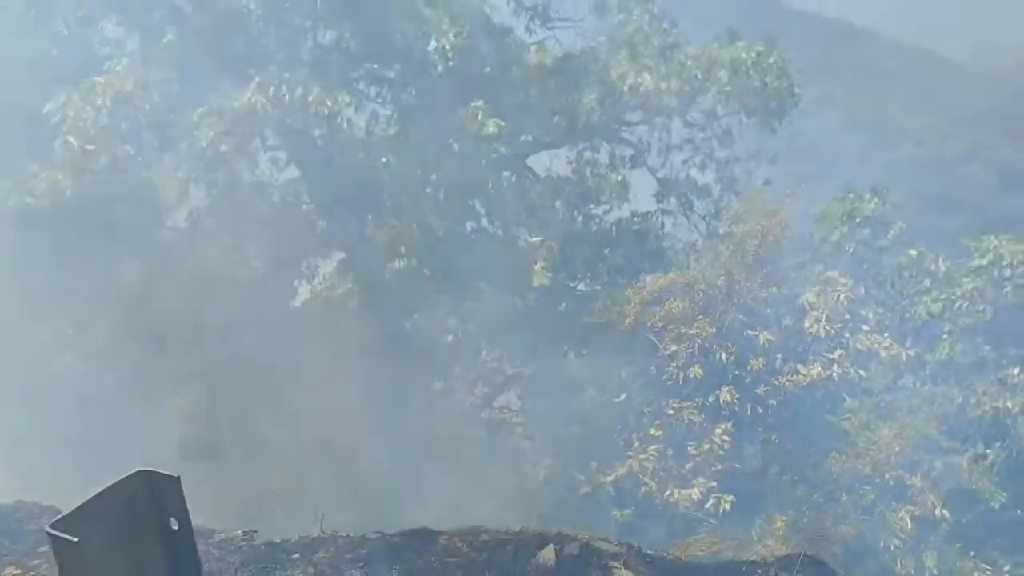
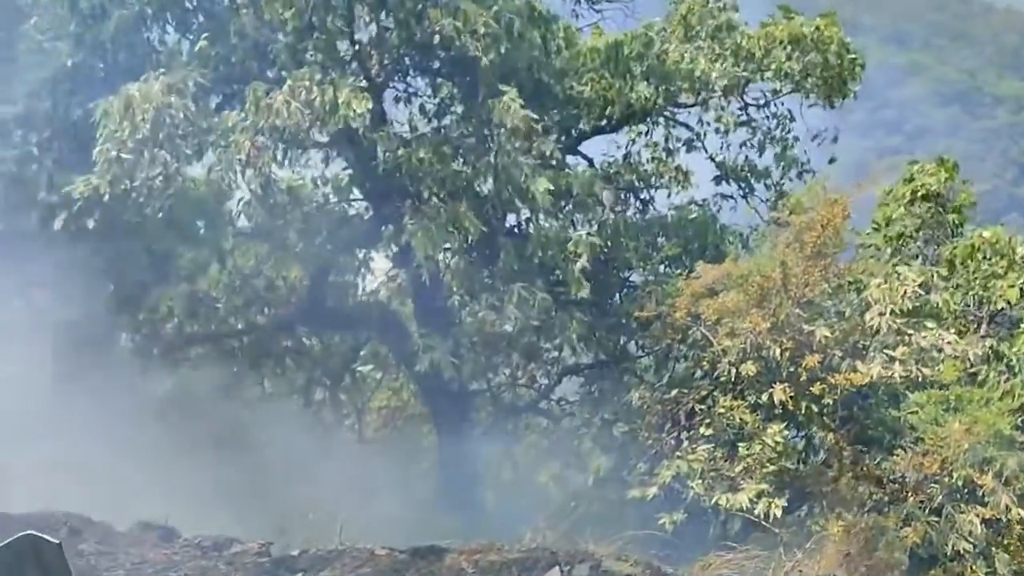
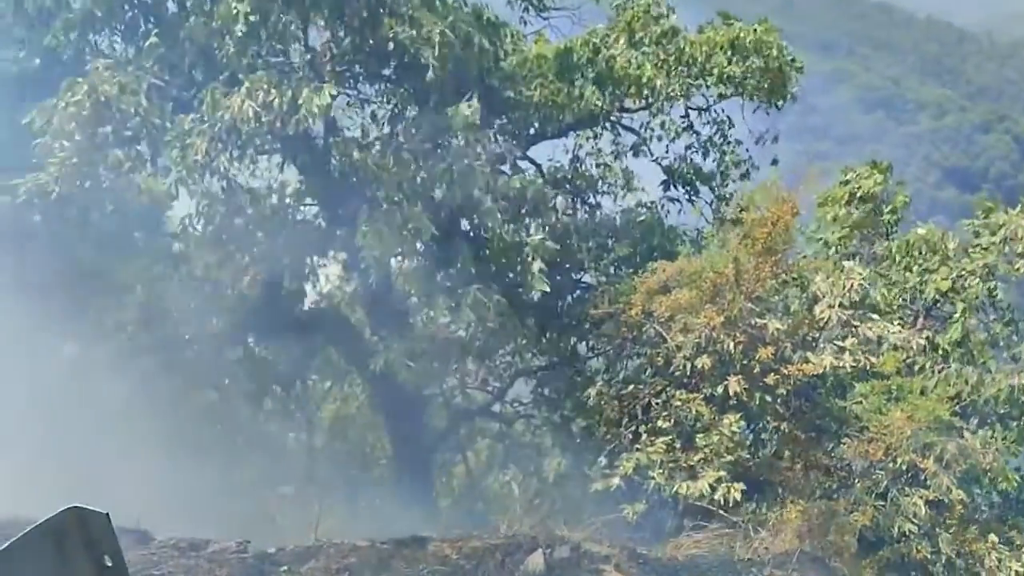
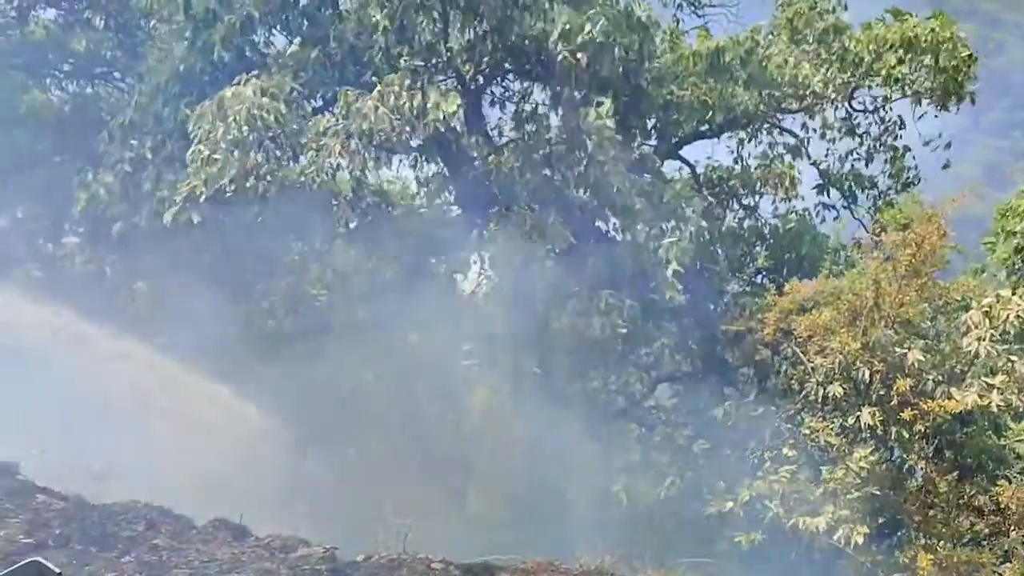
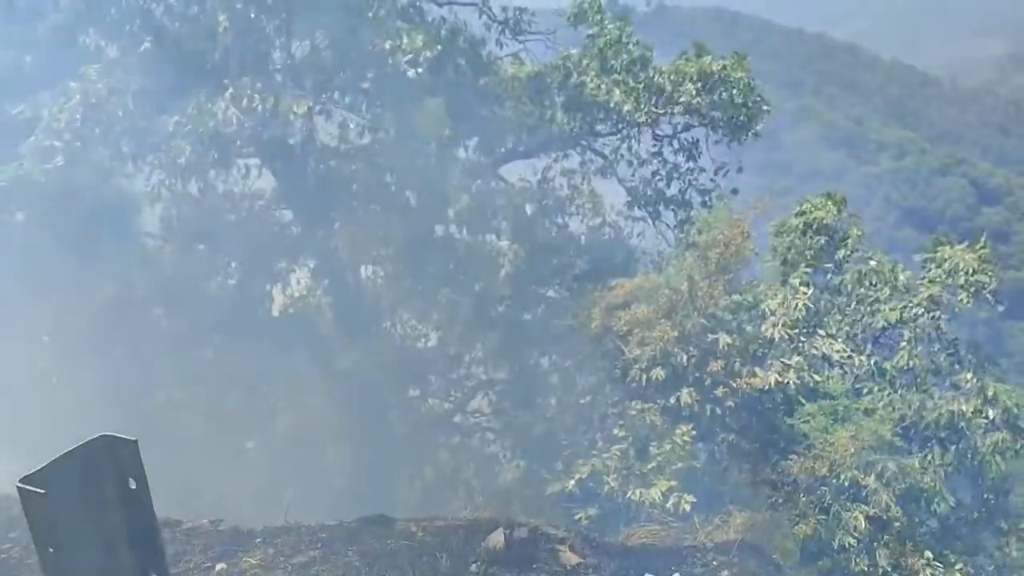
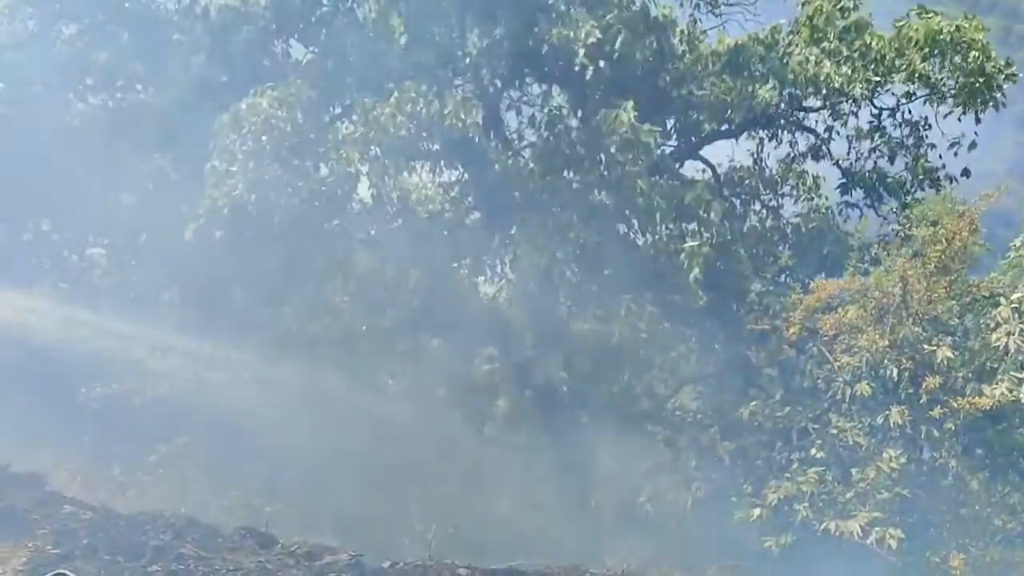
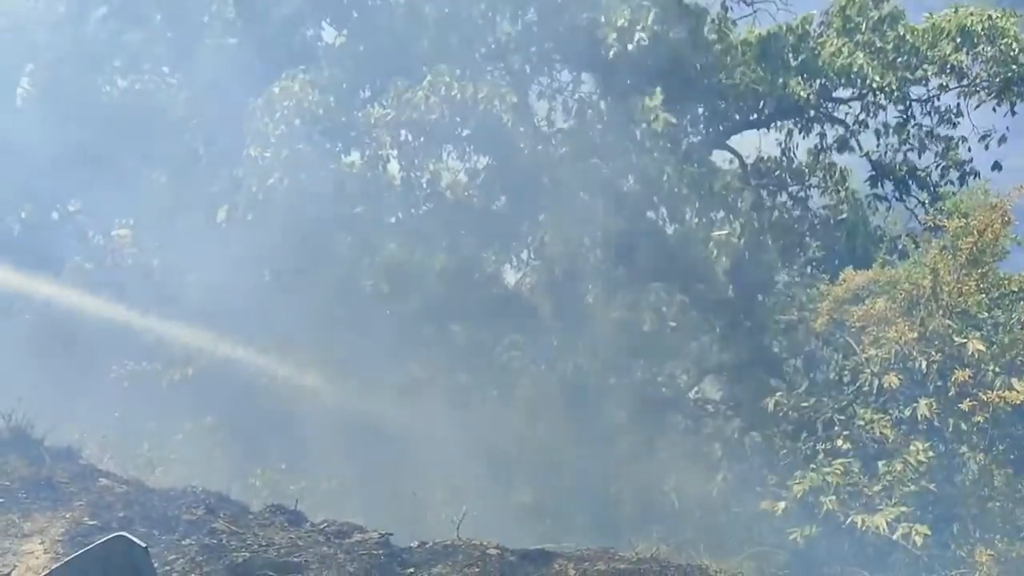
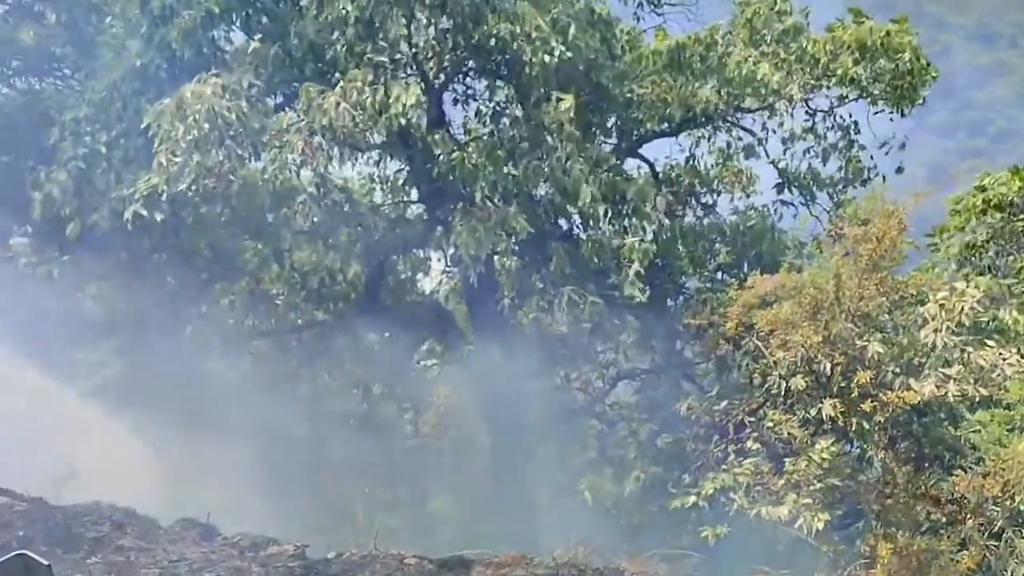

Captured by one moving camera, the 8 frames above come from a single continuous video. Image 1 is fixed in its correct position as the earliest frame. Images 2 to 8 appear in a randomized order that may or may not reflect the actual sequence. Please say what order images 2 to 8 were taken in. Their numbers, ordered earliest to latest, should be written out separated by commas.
5, 3, 2, 8, 4, 6, 7
